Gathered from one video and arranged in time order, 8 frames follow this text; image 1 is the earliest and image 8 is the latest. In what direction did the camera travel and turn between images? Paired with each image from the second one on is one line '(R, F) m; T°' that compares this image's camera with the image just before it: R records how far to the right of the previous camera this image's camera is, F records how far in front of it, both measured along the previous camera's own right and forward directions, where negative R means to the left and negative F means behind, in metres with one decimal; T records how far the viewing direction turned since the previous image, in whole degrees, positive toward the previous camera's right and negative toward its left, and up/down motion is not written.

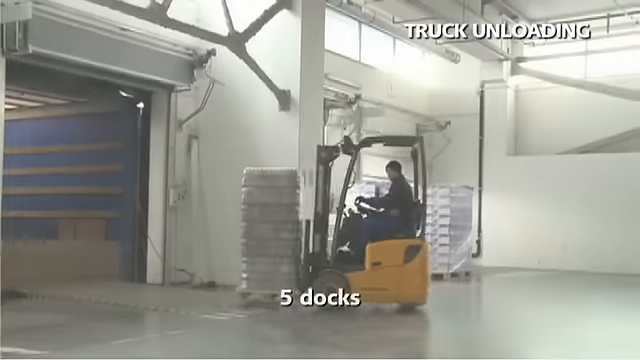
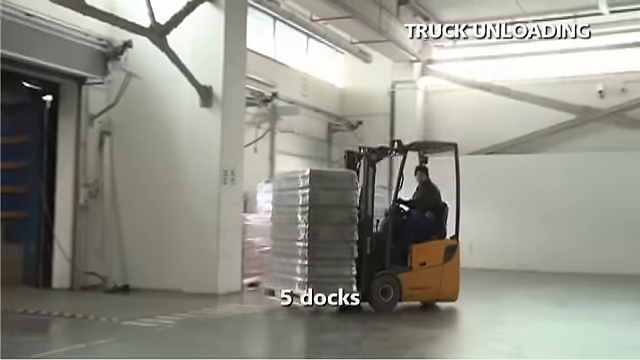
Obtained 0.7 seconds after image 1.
(-0.3, +0.2) m; +8°
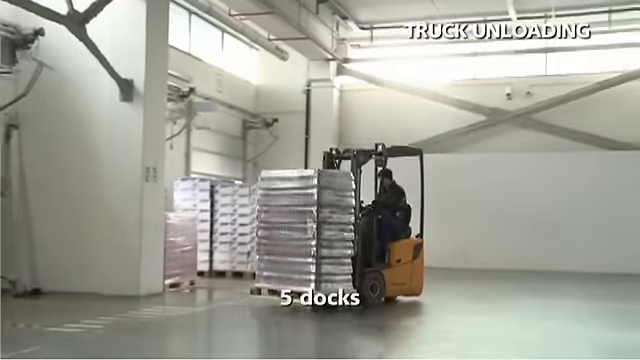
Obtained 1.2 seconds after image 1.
(-0.3, +0.1) m; +8°
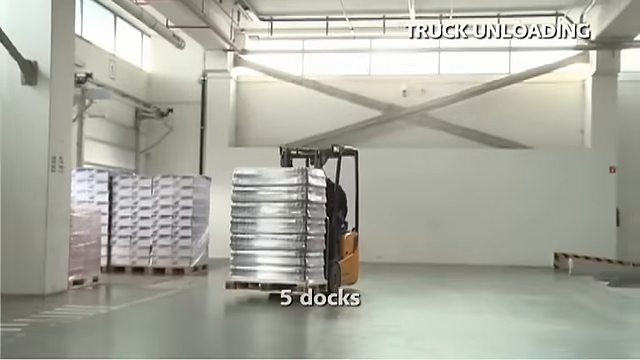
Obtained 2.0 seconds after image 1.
(-0.5, +0.2) m; +10°
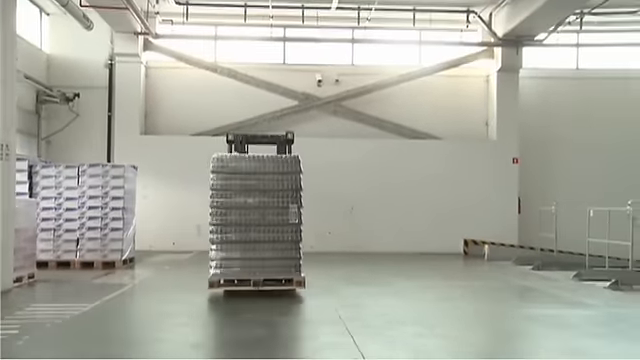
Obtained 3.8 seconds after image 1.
(-1.0, +0.1) m; +11°
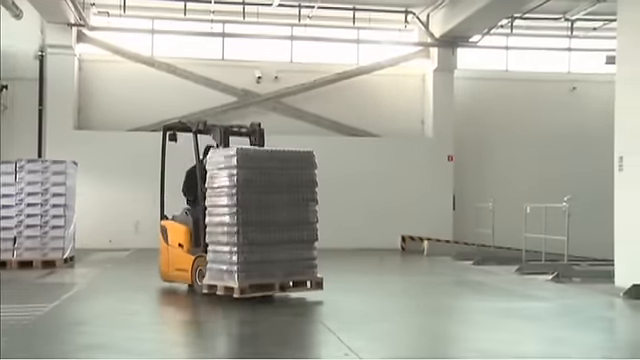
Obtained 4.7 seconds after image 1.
(-0.4, 0.0) m; +6°
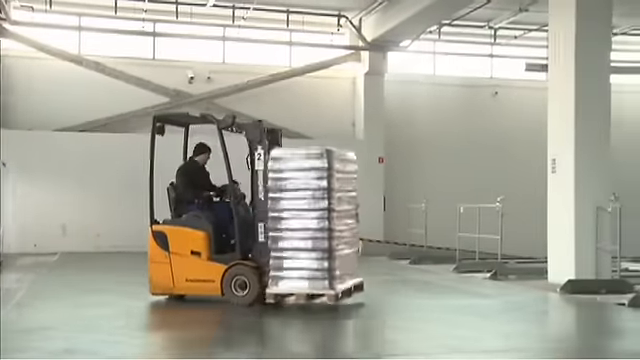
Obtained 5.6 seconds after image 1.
(-0.3, 0.0) m; +7°
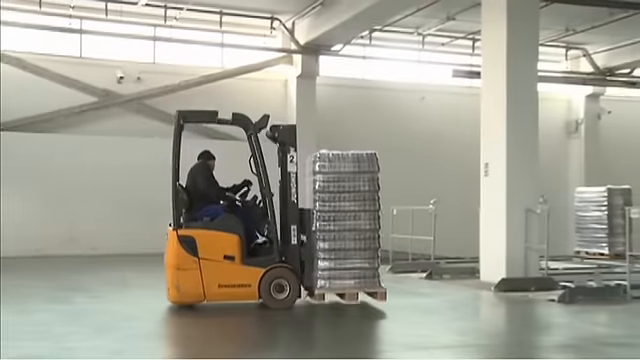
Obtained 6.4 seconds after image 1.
(-0.2, 0.0) m; +6°
